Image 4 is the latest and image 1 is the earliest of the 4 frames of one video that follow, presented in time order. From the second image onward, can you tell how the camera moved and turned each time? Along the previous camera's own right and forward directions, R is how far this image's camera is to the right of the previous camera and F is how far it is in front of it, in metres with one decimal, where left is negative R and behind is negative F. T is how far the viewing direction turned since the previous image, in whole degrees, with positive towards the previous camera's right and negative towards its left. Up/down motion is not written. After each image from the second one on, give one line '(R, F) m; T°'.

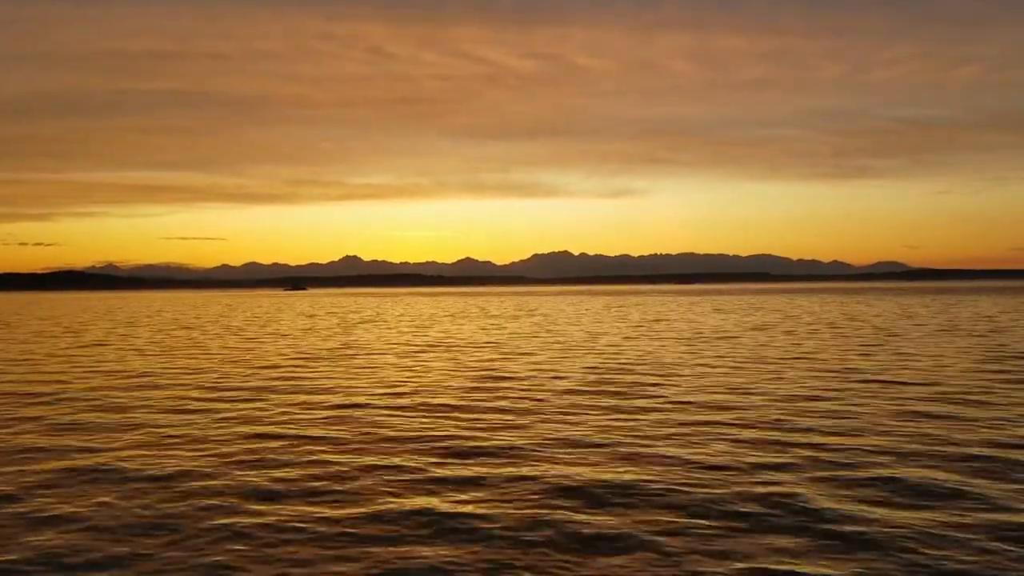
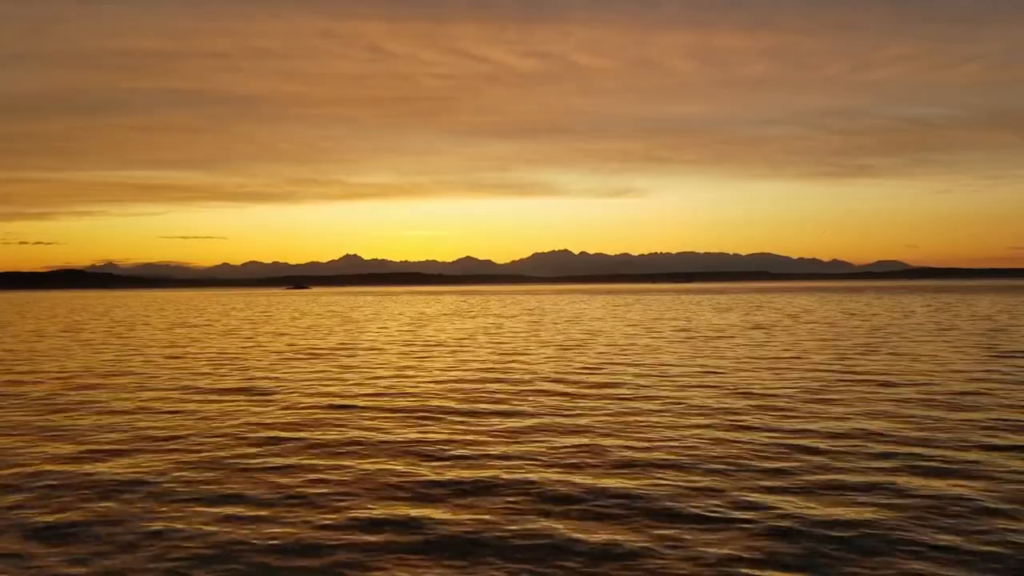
(+3.4, +0.3) m; 0°
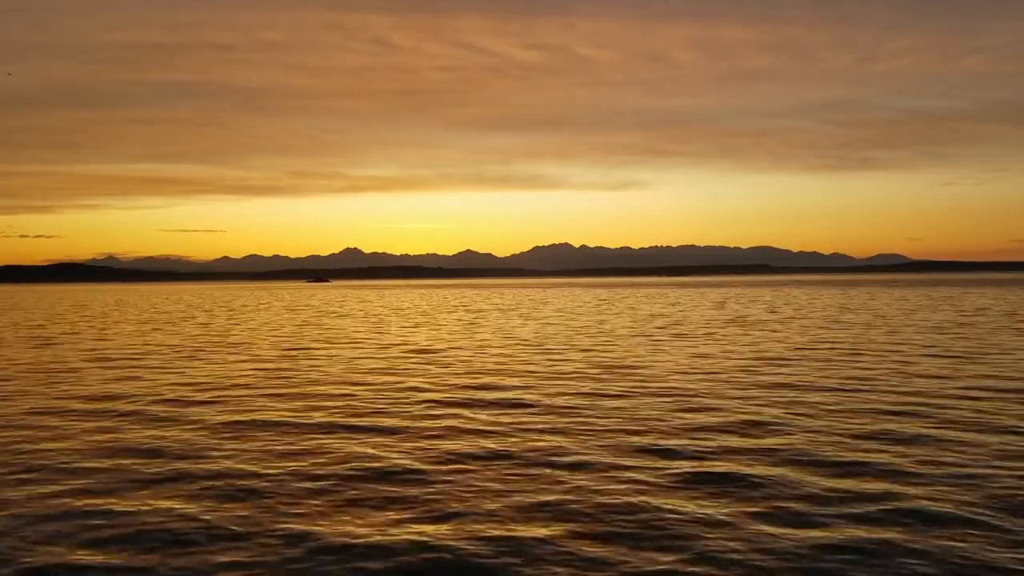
(+0.2, +0.6) m; 0°
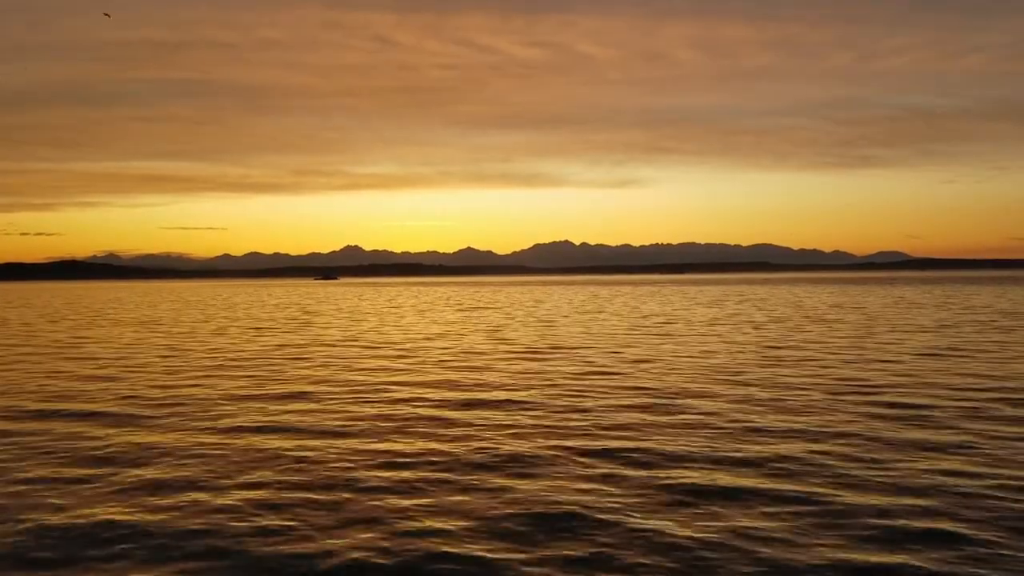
(-0.7, -1.3) m; 0°
